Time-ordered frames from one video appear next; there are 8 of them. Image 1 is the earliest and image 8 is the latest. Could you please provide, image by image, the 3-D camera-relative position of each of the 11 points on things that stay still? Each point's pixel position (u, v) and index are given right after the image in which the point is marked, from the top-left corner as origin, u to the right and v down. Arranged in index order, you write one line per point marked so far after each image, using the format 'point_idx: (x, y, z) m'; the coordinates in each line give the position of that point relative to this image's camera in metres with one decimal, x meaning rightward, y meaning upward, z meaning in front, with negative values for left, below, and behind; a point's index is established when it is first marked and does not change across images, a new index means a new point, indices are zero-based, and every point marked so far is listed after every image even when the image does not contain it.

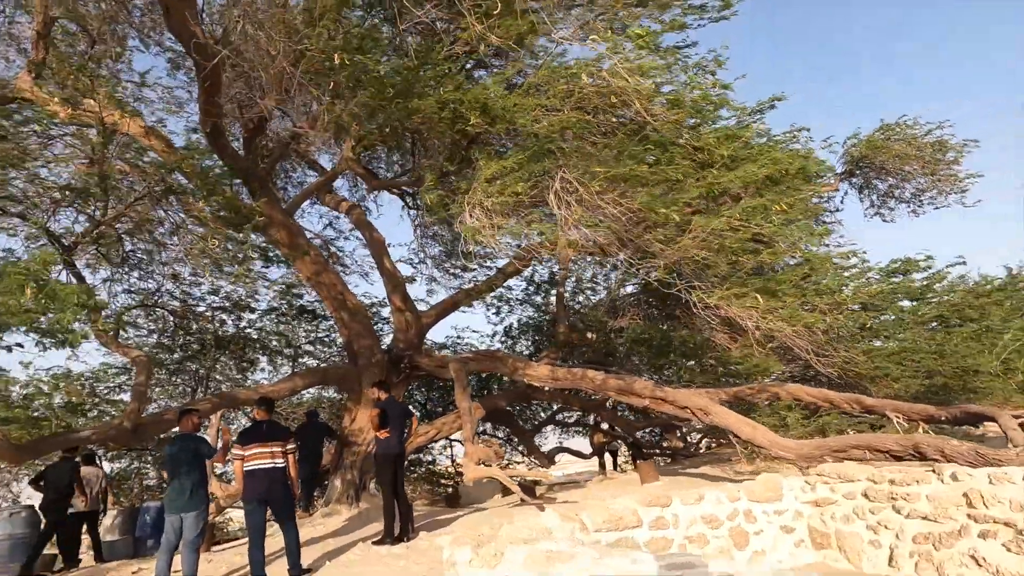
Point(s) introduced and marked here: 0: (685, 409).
0: (+2.7, -1.9, +8.2) m
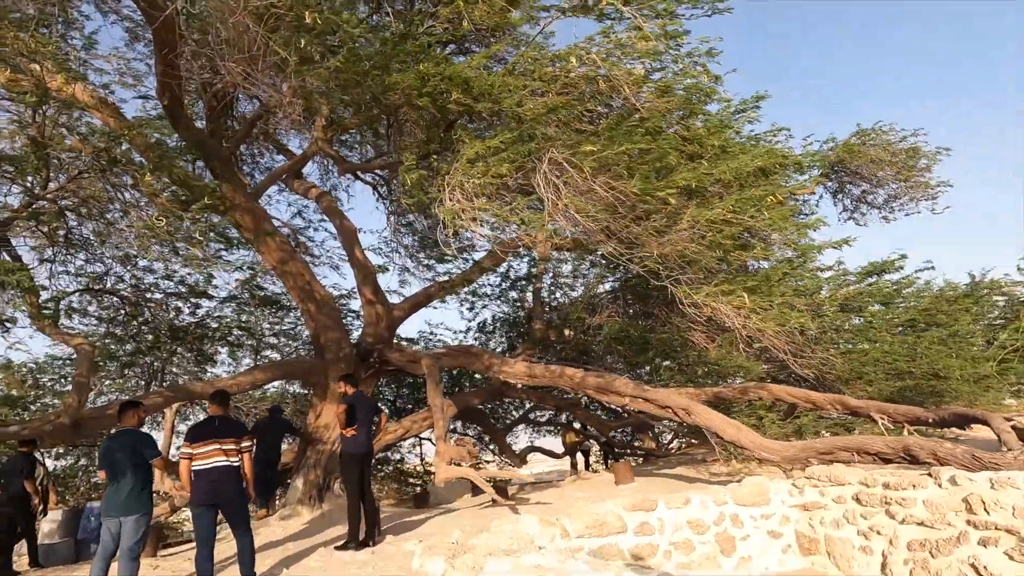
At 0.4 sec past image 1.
0: (+2.3, -1.8, +8.0) m
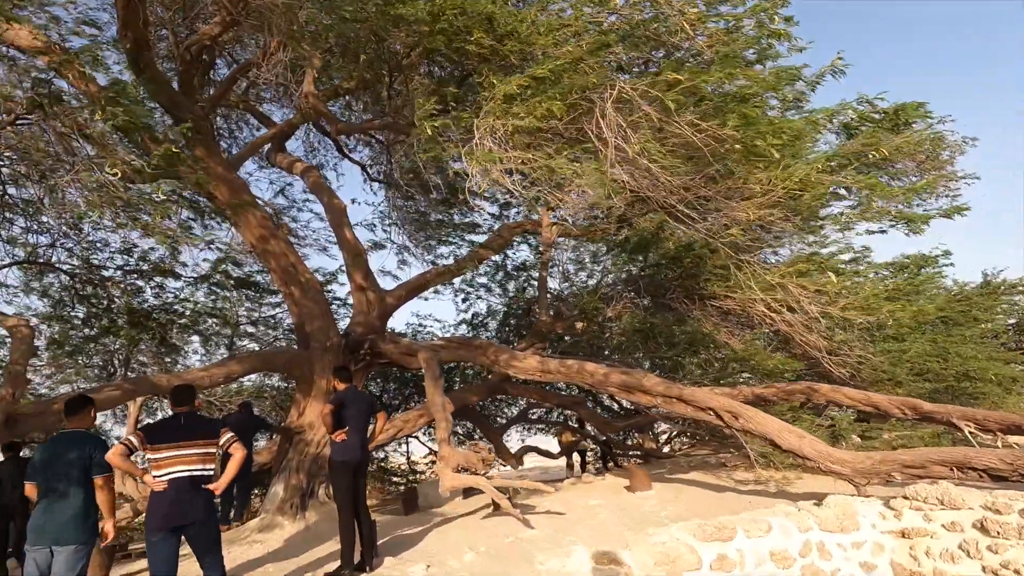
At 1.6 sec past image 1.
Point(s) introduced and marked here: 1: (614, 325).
0: (+2.6, -1.6, +7.0) m
1: (+2.1, -0.7, +10.9) m
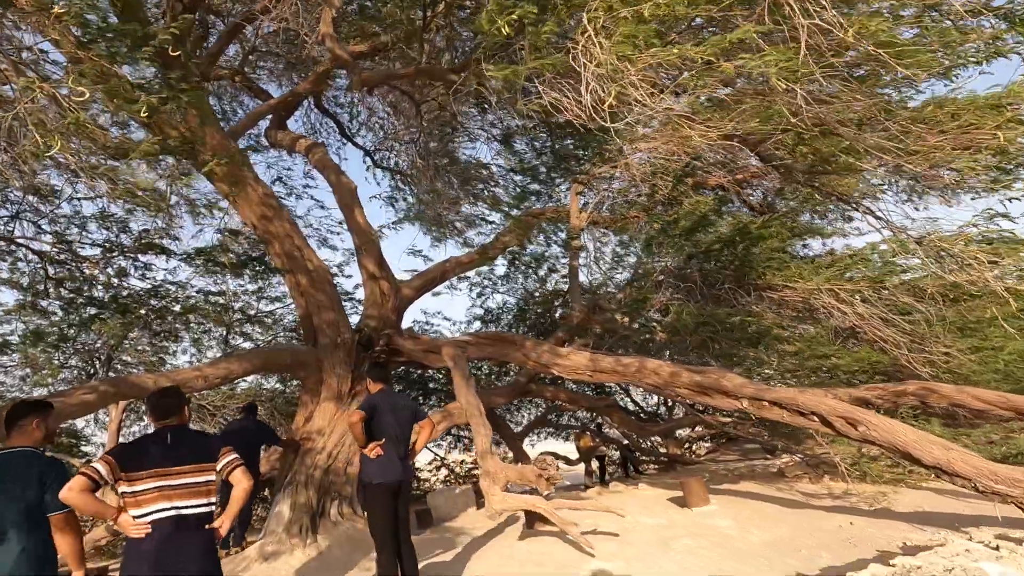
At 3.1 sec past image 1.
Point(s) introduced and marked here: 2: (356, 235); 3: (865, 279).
0: (+3.2, -1.4, +5.9) m
1: (+2.7, -0.6, +9.8) m
2: (-2.9, +1.0, +9.7) m
3: (+5.6, +0.1, +8.5) m
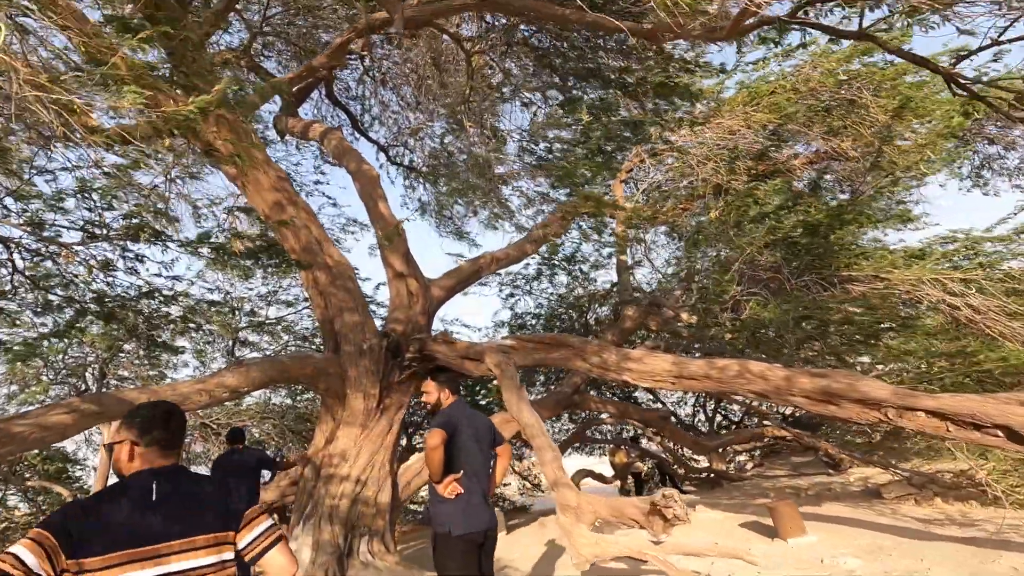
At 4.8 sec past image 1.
0: (+4.0, -1.2, +4.7) m
1: (+3.5, -0.5, +8.6) m
2: (-2.1, +1.0, +8.5) m
3: (+6.3, +0.3, +7.3) m
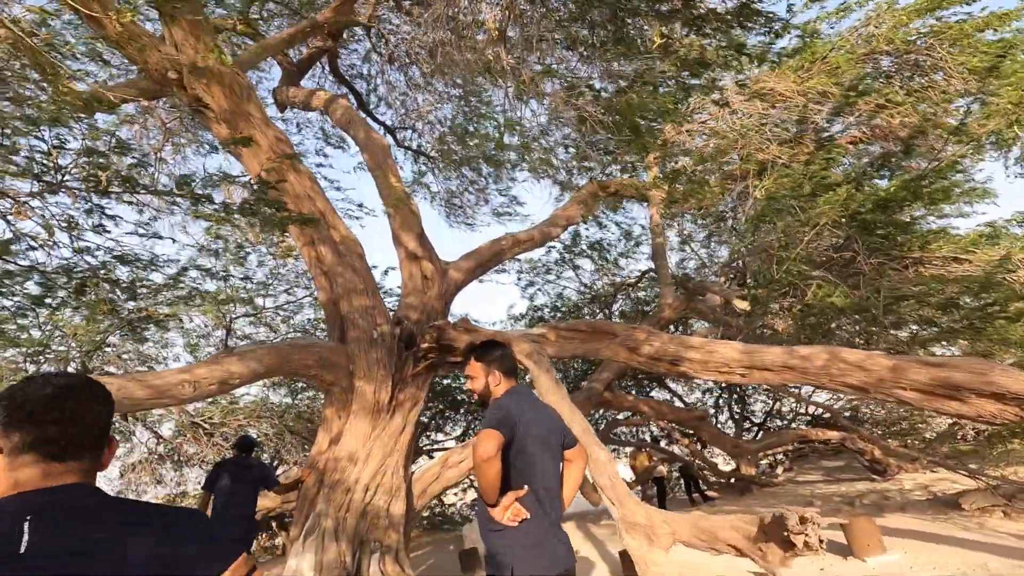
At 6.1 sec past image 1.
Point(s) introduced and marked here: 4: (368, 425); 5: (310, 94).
0: (+4.4, -1.0, +3.7) m
1: (+3.9, -0.2, +7.6) m
2: (-1.7, +1.2, +7.5) m
3: (+6.7, +0.5, +6.3) m
4: (-1.7, -1.6, +6.4) m
5: (-3.5, +3.4, +9.3) m
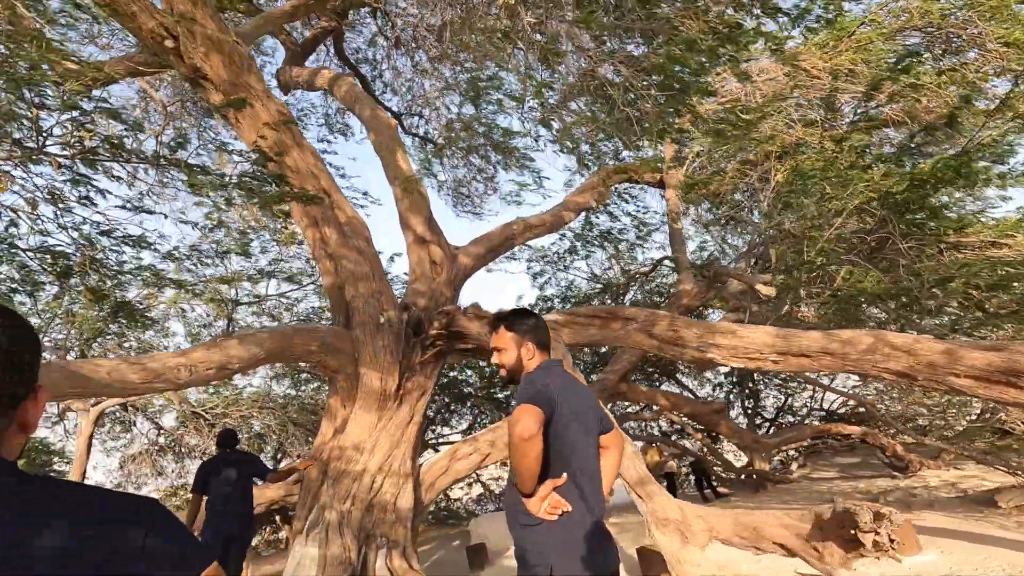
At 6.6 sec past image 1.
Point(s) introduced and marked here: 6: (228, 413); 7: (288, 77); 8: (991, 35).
0: (+4.5, -0.8, +3.4) m
1: (+4.1, 0.0, +7.3) m
2: (-1.6, +1.4, +7.2) m
3: (+6.9, +0.7, +5.9) m
4: (-1.6, -1.4, +6.0) m
5: (-3.3, +3.6, +9.0) m
6: (-4.9, -2.2, +9.2) m
7: (-3.9, +3.7, +9.3) m
8: (+6.4, +3.4, +7.1) m
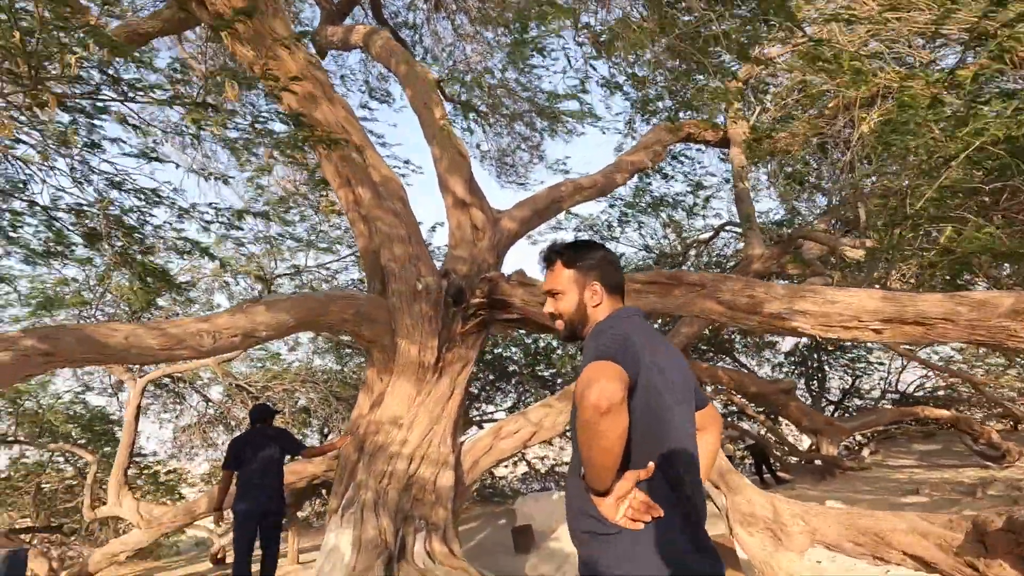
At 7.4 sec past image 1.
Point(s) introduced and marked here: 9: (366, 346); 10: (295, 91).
0: (+4.8, -0.5, +2.4) m
1: (+4.7, +0.4, +6.3) m
2: (-1.0, +1.9, +6.7) m
3: (+7.4, +1.1, +4.7) m
4: (-1.1, -1.1, +5.6) m
5: (-2.6, +4.1, +8.5) m
6: (-4.1, -1.7, +9.0) m
7: (-3.1, +4.2, +8.9) m
8: (+6.9, +3.8, +5.8) m
9: (-1.6, -0.6, +5.9) m
10: (-2.2, +2.1, +5.5) m
